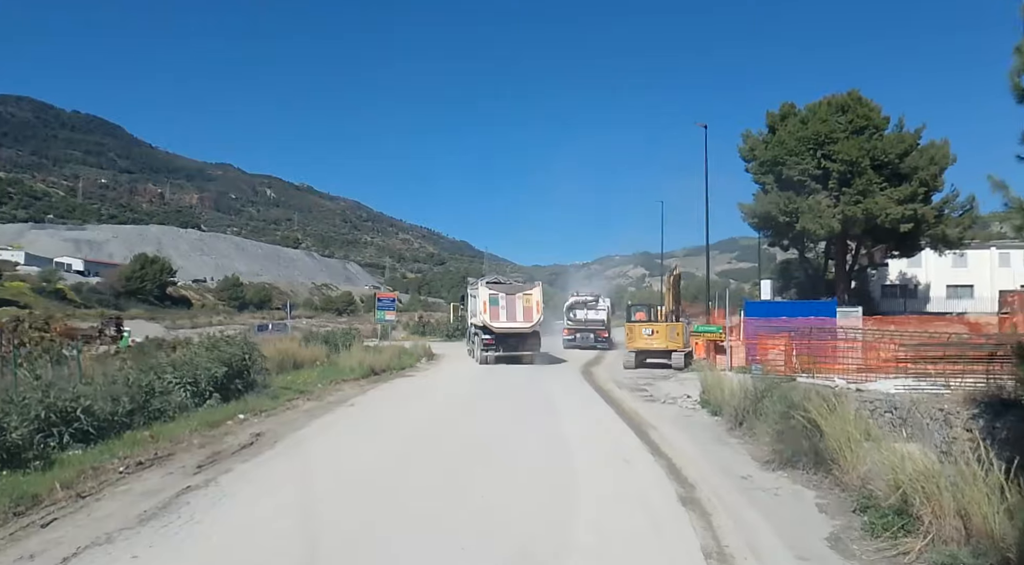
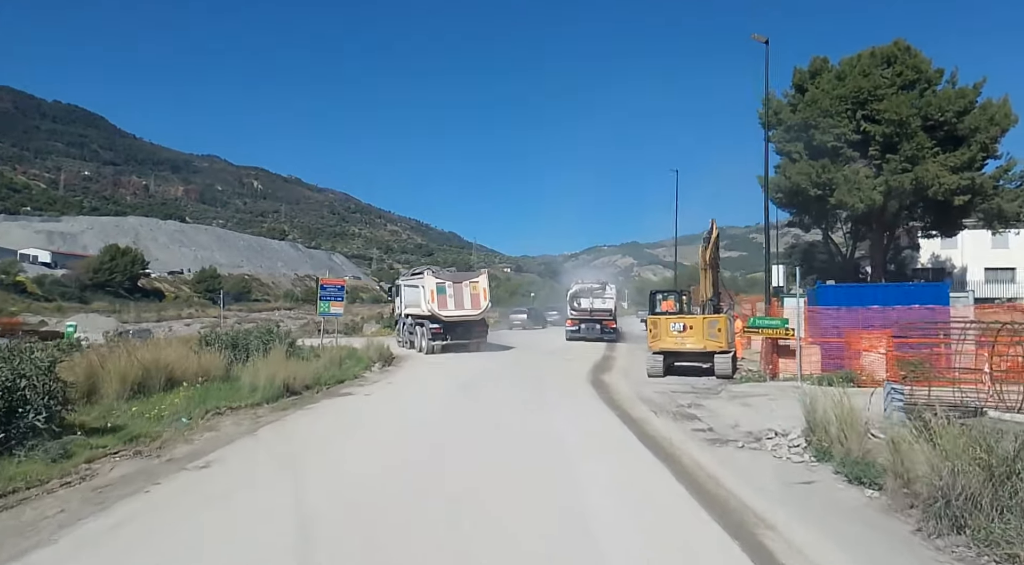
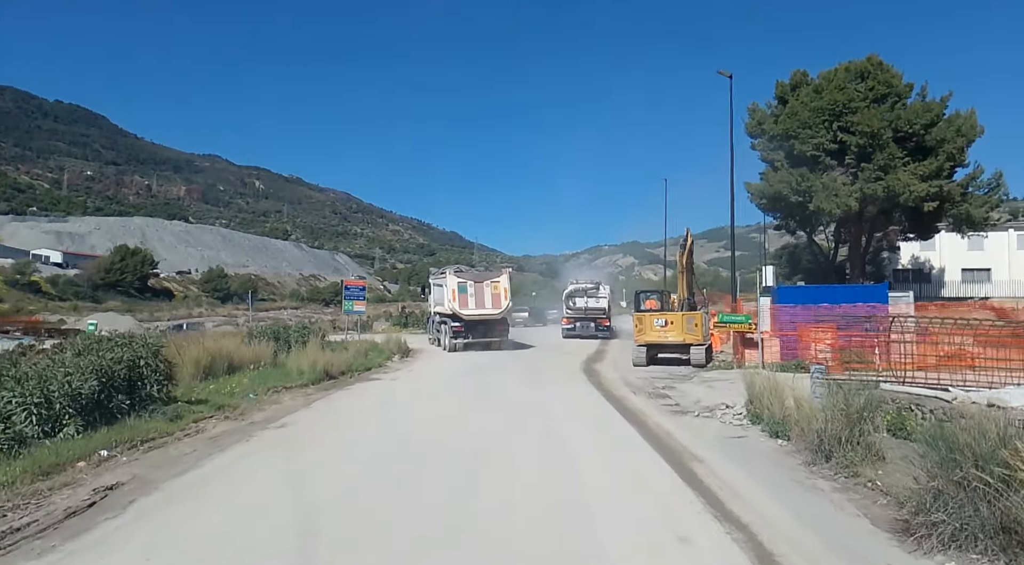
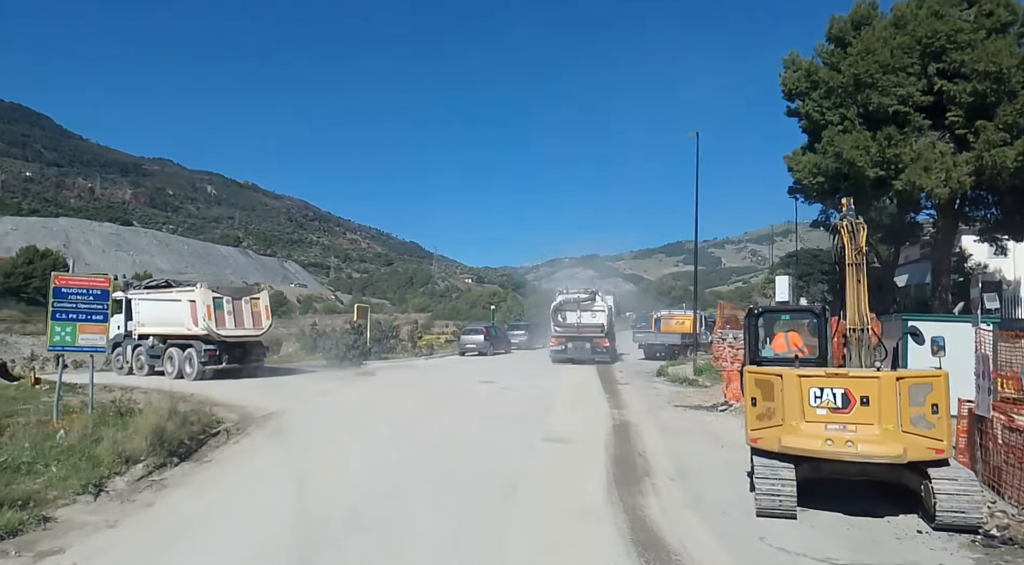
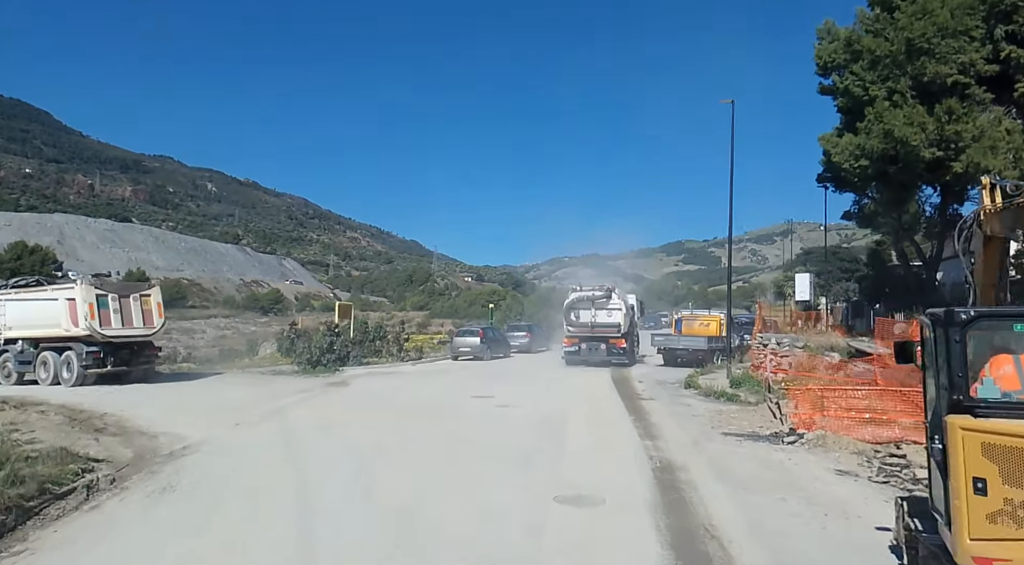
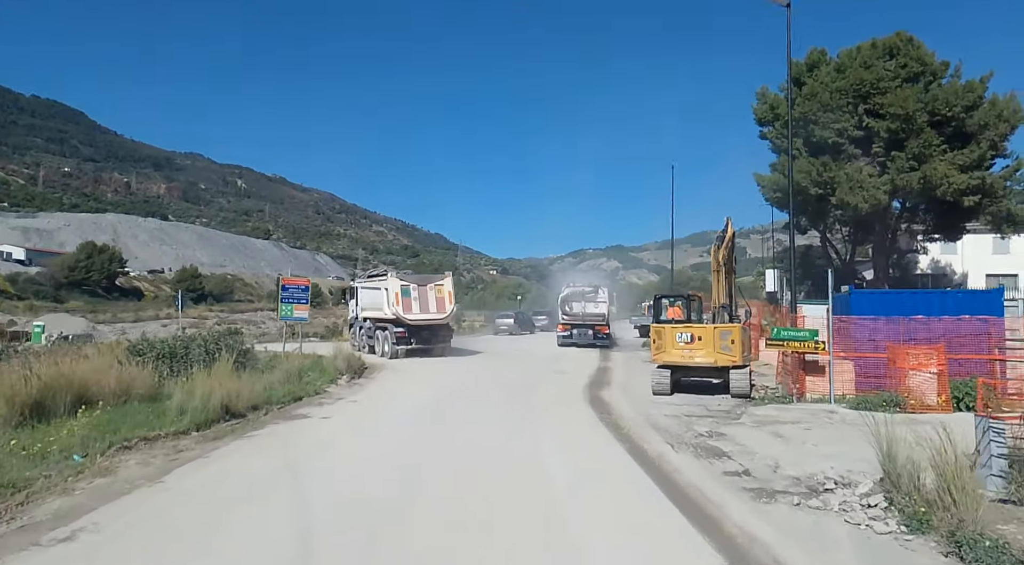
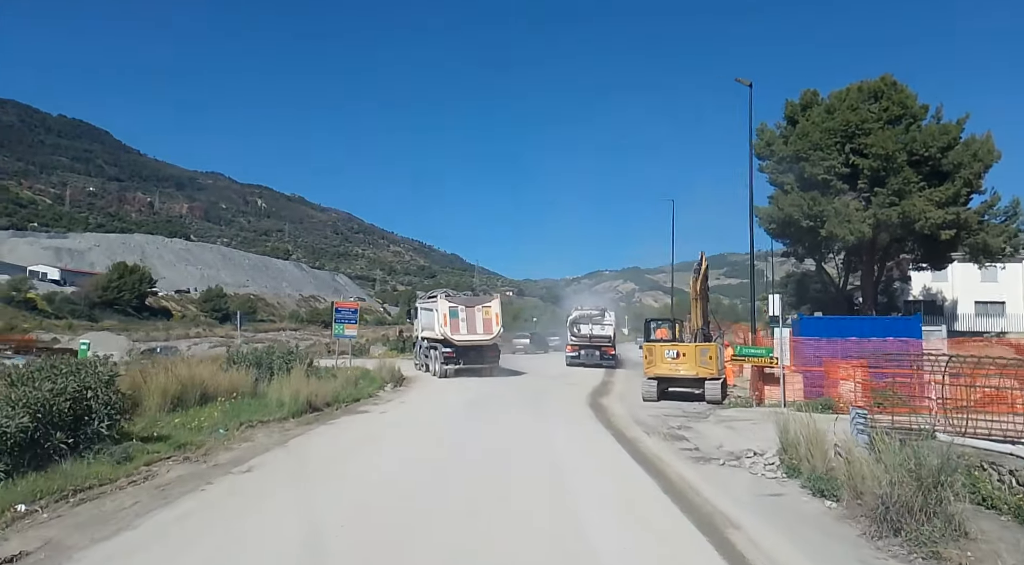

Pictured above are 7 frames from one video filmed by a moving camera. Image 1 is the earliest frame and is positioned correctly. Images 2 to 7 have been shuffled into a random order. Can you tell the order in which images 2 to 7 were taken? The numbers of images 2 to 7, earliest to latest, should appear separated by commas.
3, 7, 2, 6, 4, 5
